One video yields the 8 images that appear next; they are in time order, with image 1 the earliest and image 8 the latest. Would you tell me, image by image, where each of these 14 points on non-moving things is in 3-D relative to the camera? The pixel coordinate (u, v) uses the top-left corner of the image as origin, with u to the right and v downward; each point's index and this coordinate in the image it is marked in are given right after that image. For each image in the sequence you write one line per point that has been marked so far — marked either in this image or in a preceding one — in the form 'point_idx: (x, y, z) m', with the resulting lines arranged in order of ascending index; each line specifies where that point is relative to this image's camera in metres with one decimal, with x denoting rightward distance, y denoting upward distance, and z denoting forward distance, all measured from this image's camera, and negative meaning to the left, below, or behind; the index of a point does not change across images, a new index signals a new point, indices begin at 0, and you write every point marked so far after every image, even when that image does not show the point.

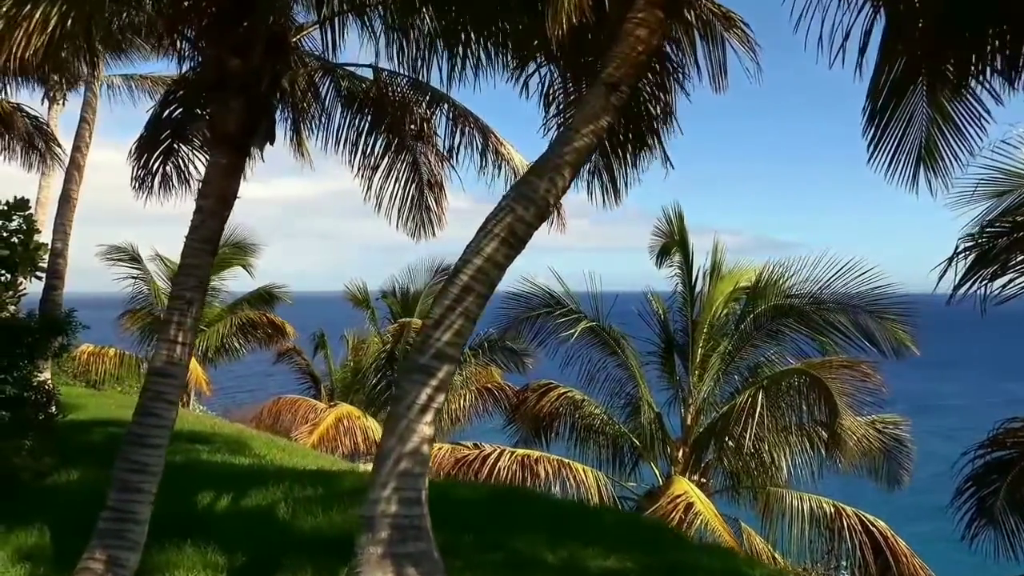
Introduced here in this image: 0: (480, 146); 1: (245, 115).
0: (-0.3, +1.3, +8.0) m
1: (-1.8, +1.2, +5.8) m
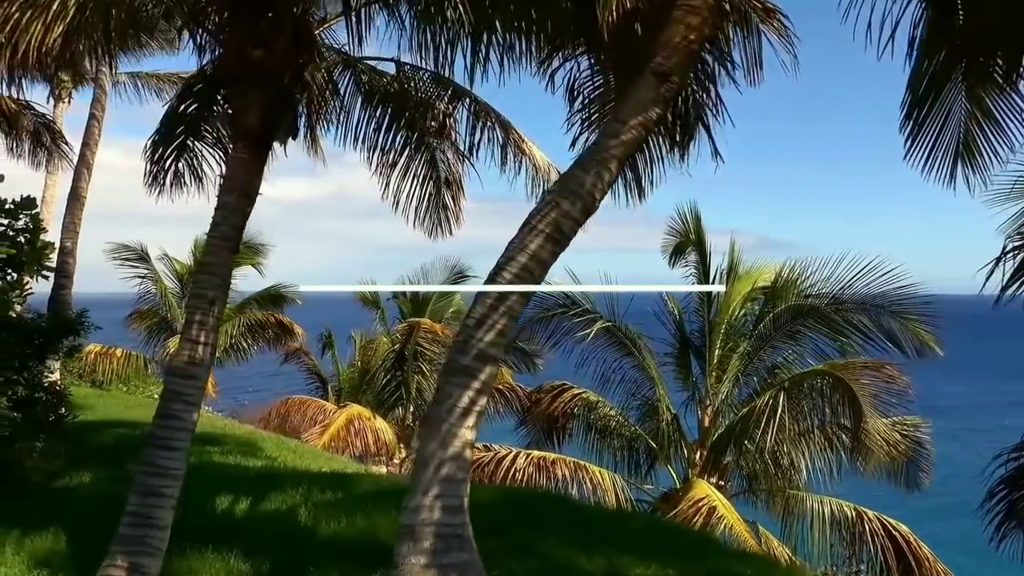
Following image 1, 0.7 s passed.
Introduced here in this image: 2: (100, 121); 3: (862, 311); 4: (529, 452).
0: (-0.1, +1.4, +7.9) m
1: (-1.6, +1.2, +5.7) m
2: (-6.6, +2.6, +13.6) m
3: (+4.0, -0.3, +9.9) m
4: (+0.2, -2.2, +11.4) m
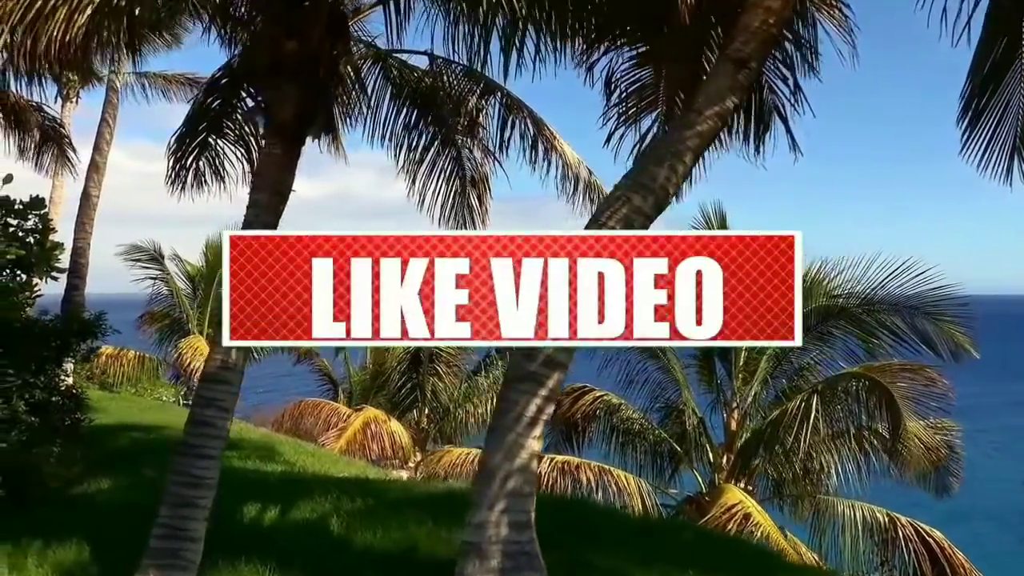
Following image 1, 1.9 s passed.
0: (+0.2, +1.3, +7.6) m
1: (-1.3, +1.2, +5.5) m
2: (-6.3, +2.6, +13.4) m
3: (+4.3, -0.3, +9.6) m
4: (+0.5, -2.2, +11.1) m
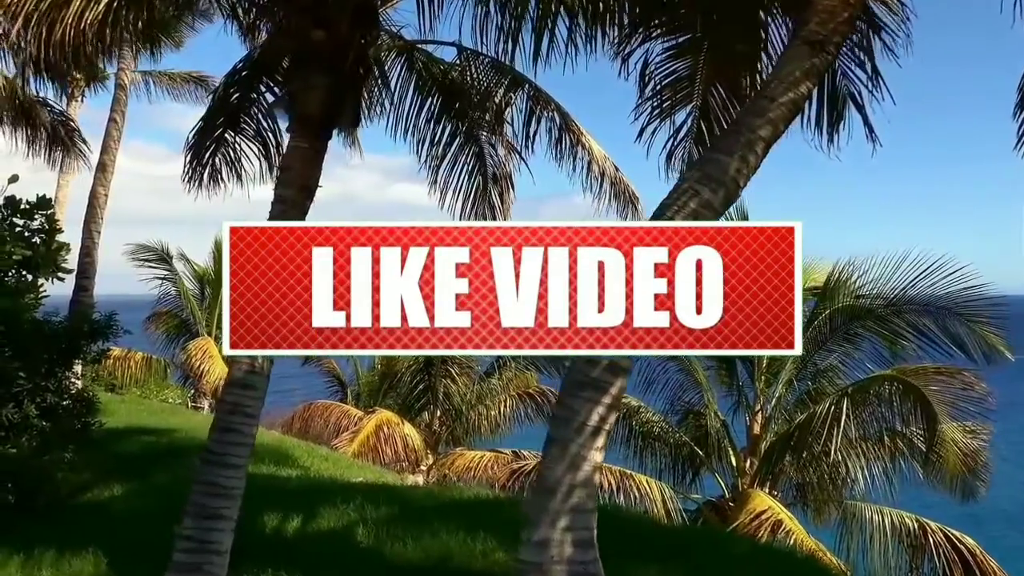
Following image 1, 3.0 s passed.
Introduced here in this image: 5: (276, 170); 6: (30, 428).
0: (+0.4, +1.3, +7.4) m
1: (-1.1, +1.2, +5.2) m
2: (-6.0, +2.6, +13.2) m
3: (+4.5, -0.3, +9.4) m
4: (+0.8, -2.2, +10.9) m
5: (-2.1, +1.0, +7.5) m
6: (-4.4, -1.3, +7.8) m
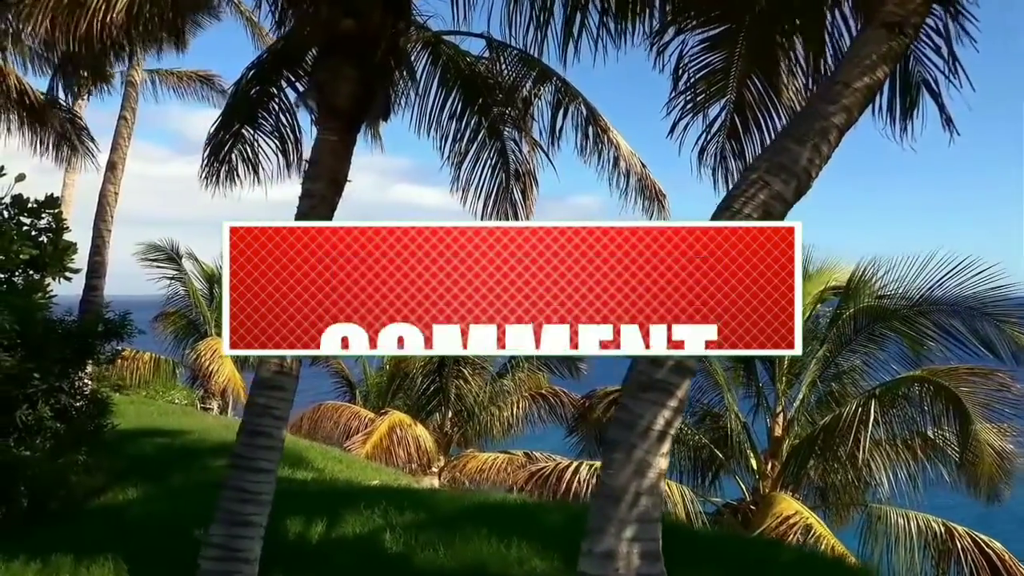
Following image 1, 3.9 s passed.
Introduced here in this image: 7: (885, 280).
0: (+0.6, +1.4, +7.2) m
1: (-0.9, +1.2, +5.1) m
2: (-5.8, +2.6, +13.0) m
3: (+4.7, -0.3, +9.2) m
4: (+1.0, -2.2, +10.7) m
5: (-1.9, +1.0, +7.3) m
6: (-4.2, -1.3, +7.6) m
7: (+4.3, +0.1, +9.9) m
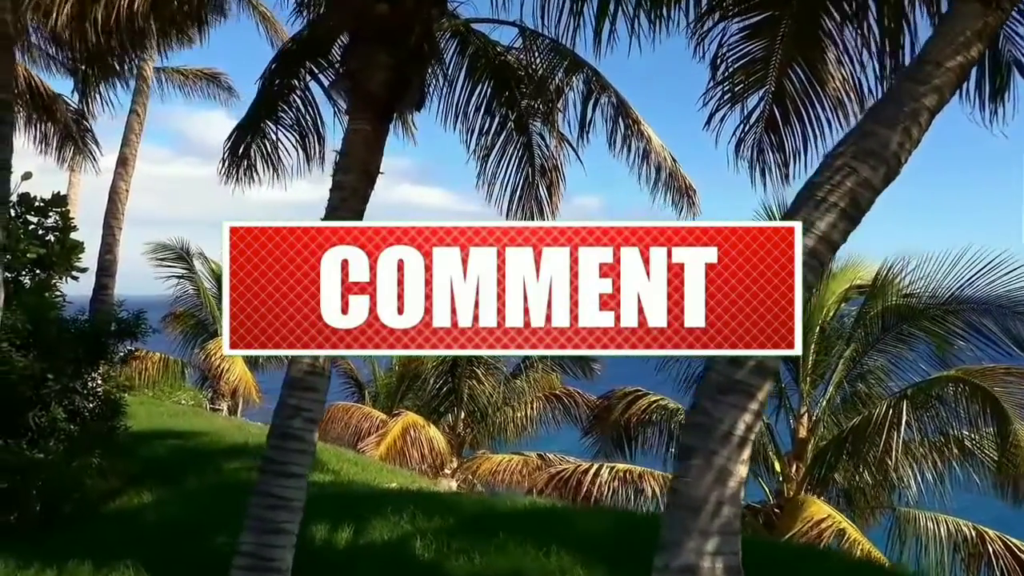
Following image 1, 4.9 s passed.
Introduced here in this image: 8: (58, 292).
0: (+0.9, +1.4, +7.0) m
1: (-0.7, +1.2, +4.9) m
2: (-5.6, +2.6, +12.8) m
3: (+5.0, -0.3, +9.0) m
4: (+1.2, -2.2, +10.5) m
5: (-1.6, +1.1, +7.1) m
6: (-4.0, -1.2, +7.4) m
7: (+4.6, +0.1, +9.7) m
8: (-4.2, 0.0, +7.9) m
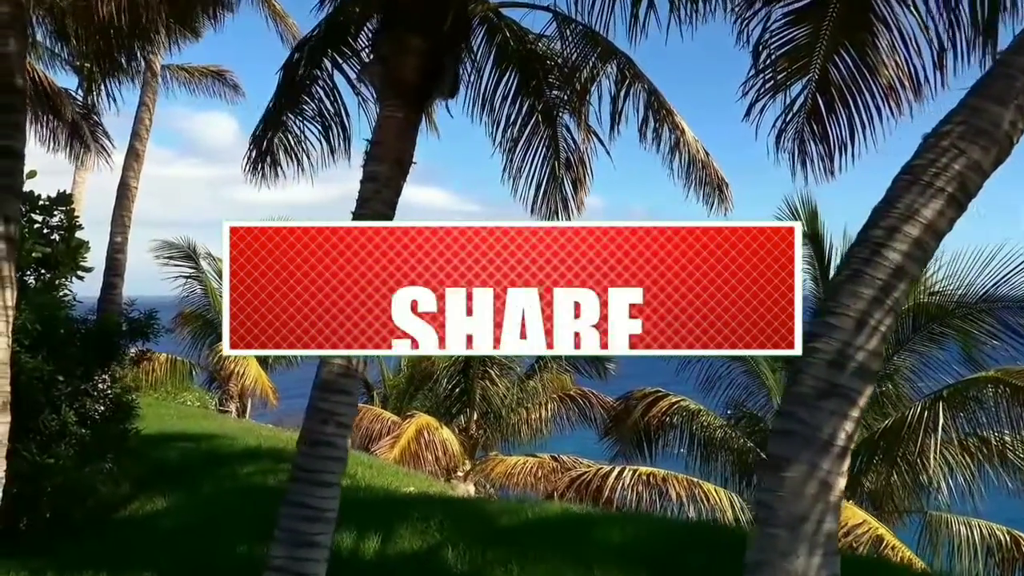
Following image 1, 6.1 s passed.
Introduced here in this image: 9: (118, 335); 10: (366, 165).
0: (+1.1, +1.4, +6.7) m
1: (-0.5, +1.3, +4.6) m
2: (-5.3, +2.6, +12.5) m
3: (+5.2, -0.2, +8.7) m
4: (+1.5, -2.2, +10.2) m
5: (-1.4, +1.1, +6.8) m
6: (-3.7, -1.2, +7.1) m
7: (+4.8, +0.1, +9.4) m
8: (-4.0, 0.0, +7.6) m
9: (-3.5, -0.4, +7.7) m
10: (-0.8, +0.7, +4.7) m
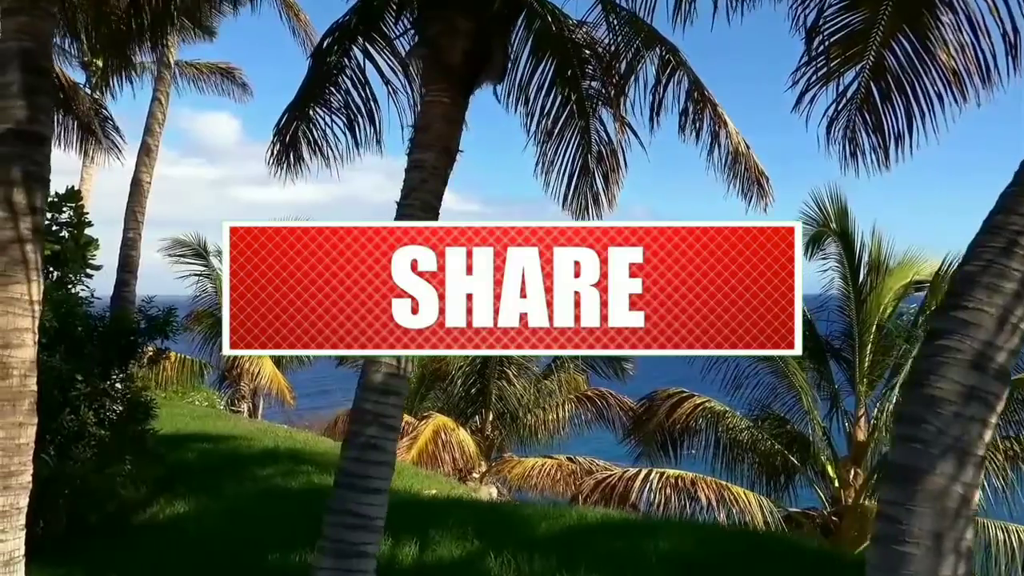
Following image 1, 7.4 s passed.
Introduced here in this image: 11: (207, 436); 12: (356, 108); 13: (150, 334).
0: (+1.4, +1.4, +6.5) m
1: (-0.2, +1.3, +4.3) m
2: (-5.1, +2.7, +12.3) m
3: (+5.5, -0.2, +8.5) m
4: (+1.7, -2.1, +10.0) m
5: (-1.1, +1.1, +6.6) m
6: (-3.5, -1.2, +6.9) m
7: (+5.1, +0.2, +9.1) m
8: (-3.7, 0.0, +7.4) m
9: (-3.3, -0.4, +7.5) m
10: (-0.5, +0.7, +4.4) m
11: (-3.7, -1.8, +10.1) m
12: (-1.2, +1.4, +6.3) m
13: (-3.2, -0.4, +7.6) m
